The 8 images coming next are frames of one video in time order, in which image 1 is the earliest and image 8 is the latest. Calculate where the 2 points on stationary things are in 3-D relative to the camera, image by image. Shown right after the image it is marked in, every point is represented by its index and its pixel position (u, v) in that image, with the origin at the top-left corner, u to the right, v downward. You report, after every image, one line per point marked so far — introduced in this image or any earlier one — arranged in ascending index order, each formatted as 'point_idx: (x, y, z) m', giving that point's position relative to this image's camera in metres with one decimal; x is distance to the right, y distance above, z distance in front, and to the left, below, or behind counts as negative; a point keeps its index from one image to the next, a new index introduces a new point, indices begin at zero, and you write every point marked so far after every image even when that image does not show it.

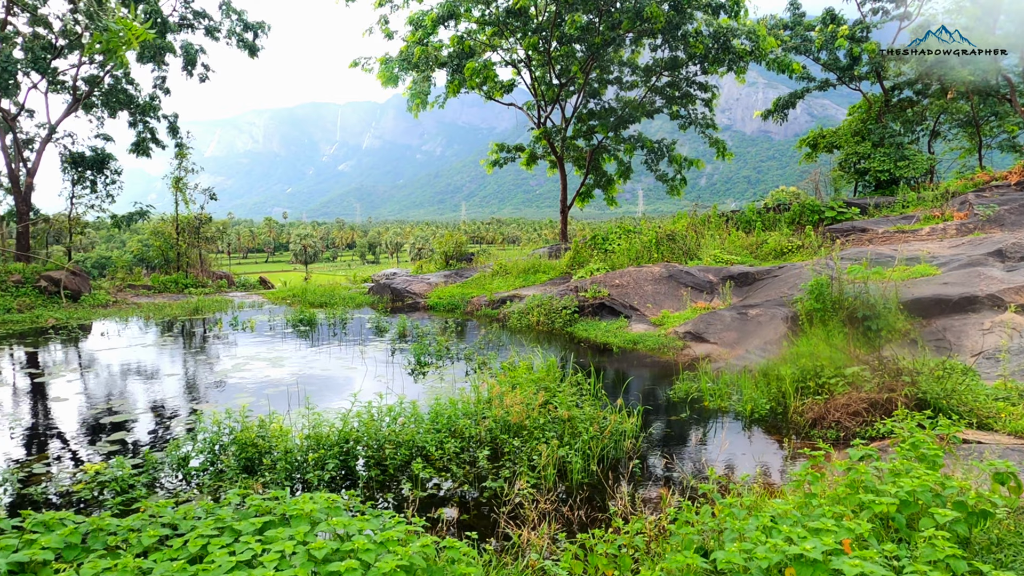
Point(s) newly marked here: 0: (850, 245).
0: (+6.5, +0.8, +12.7) m
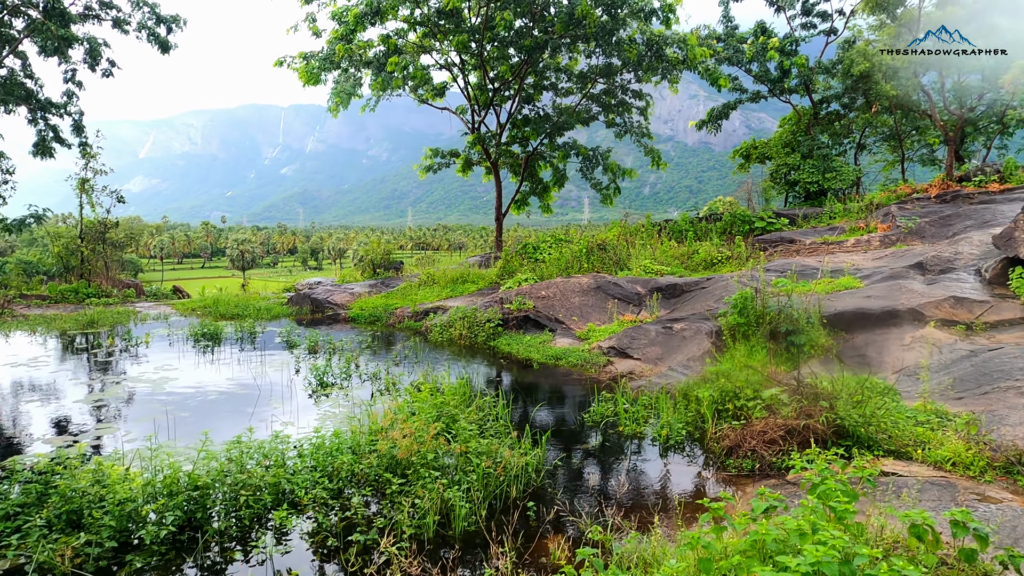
0: (+5.1, +0.6, +12.6) m
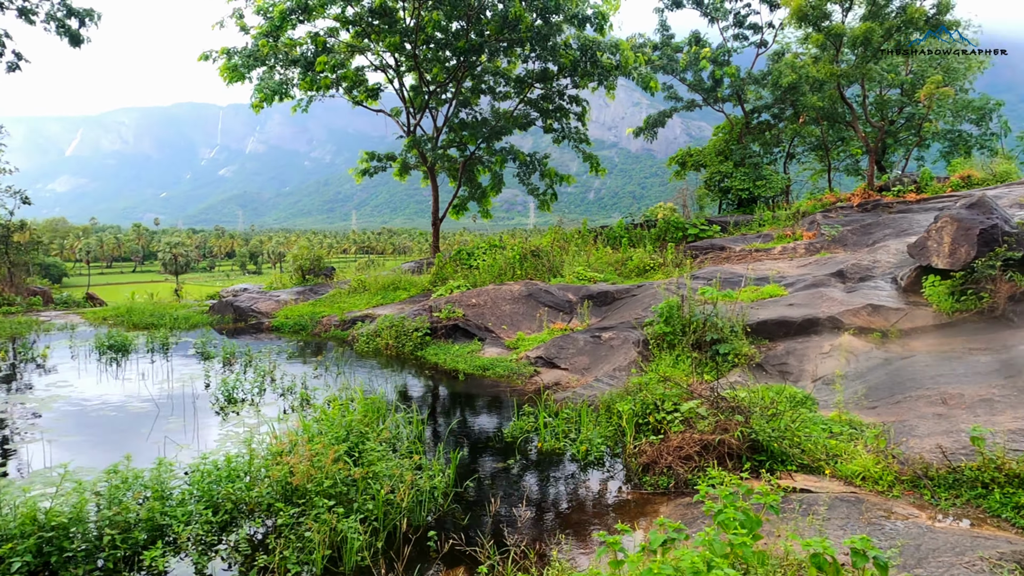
0: (+3.8, +0.5, +12.8) m
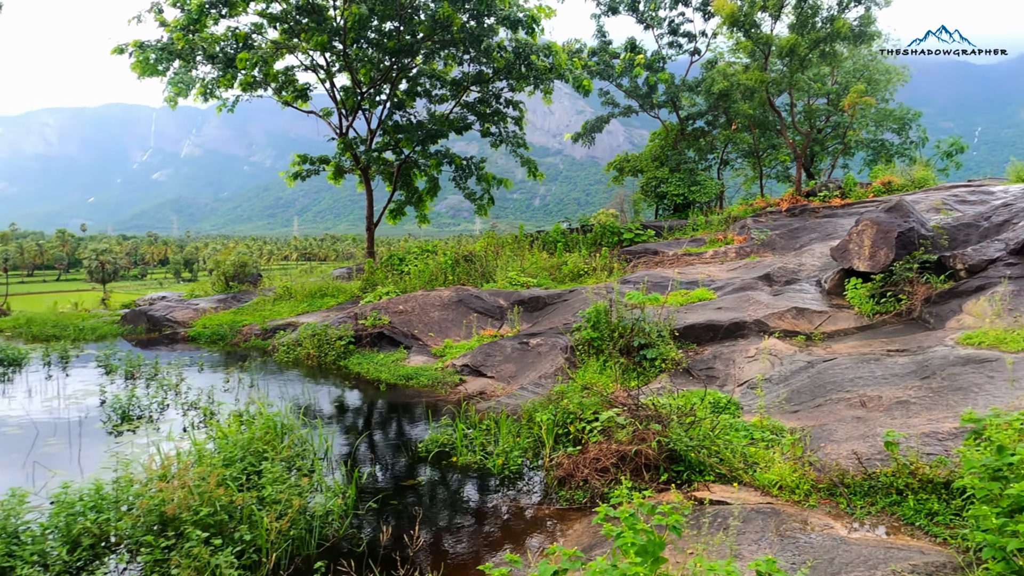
0: (+2.5, +0.4, +12.7) m
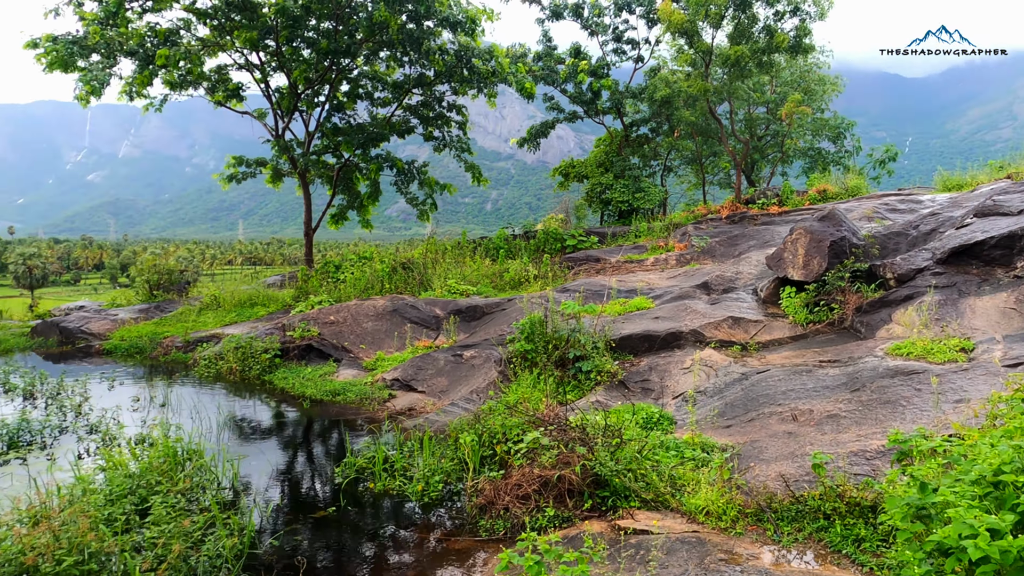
0: (+1.3, +0.2, +12.5) m
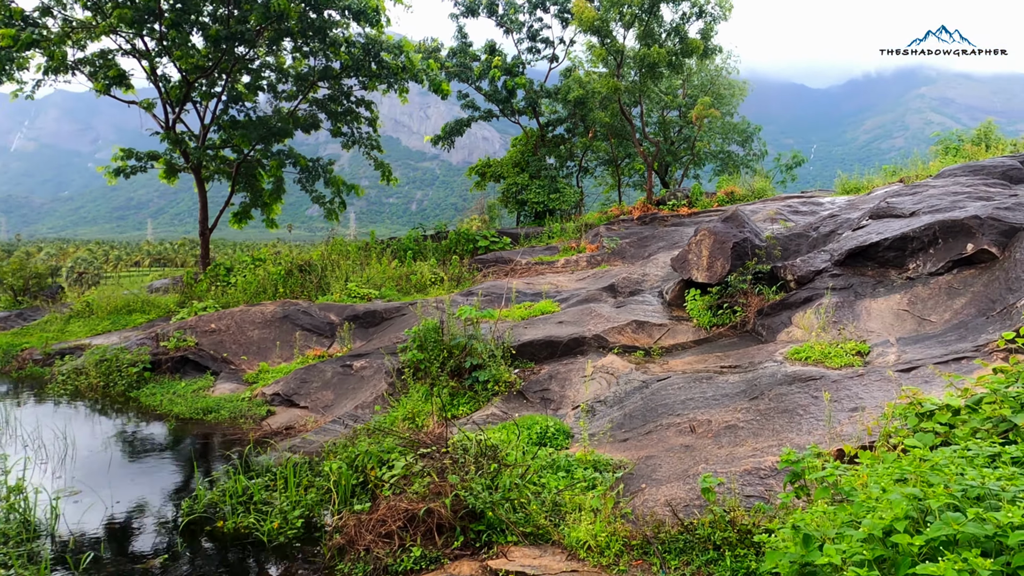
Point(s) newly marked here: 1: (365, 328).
0: (-0.4, +0.2, +12.1) m
1: (-2.1, -0.6, +9.6) m
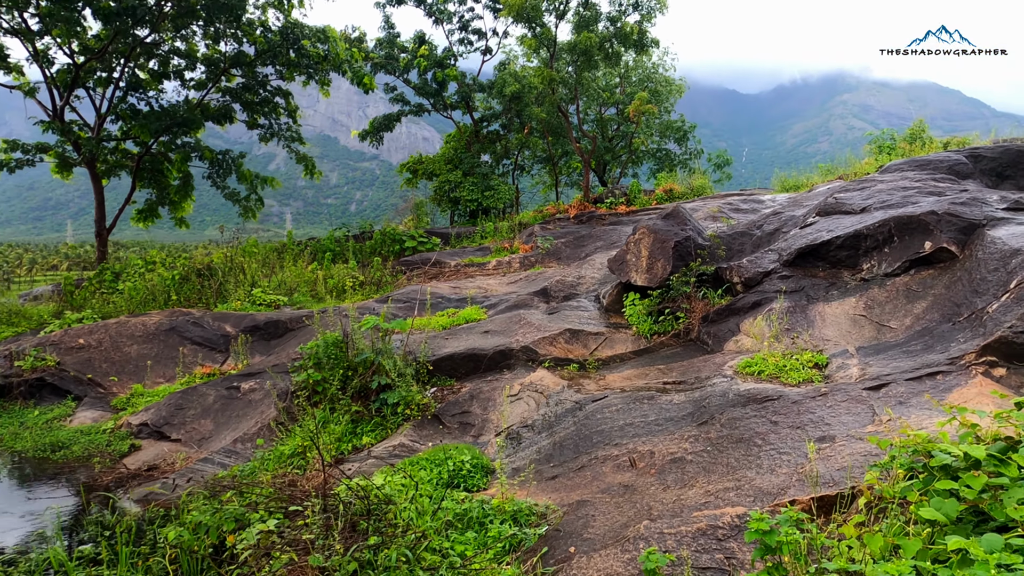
0: (-1.6, +0.1, +11.0) m
1: (-3.1, -0.7, +8.4) m
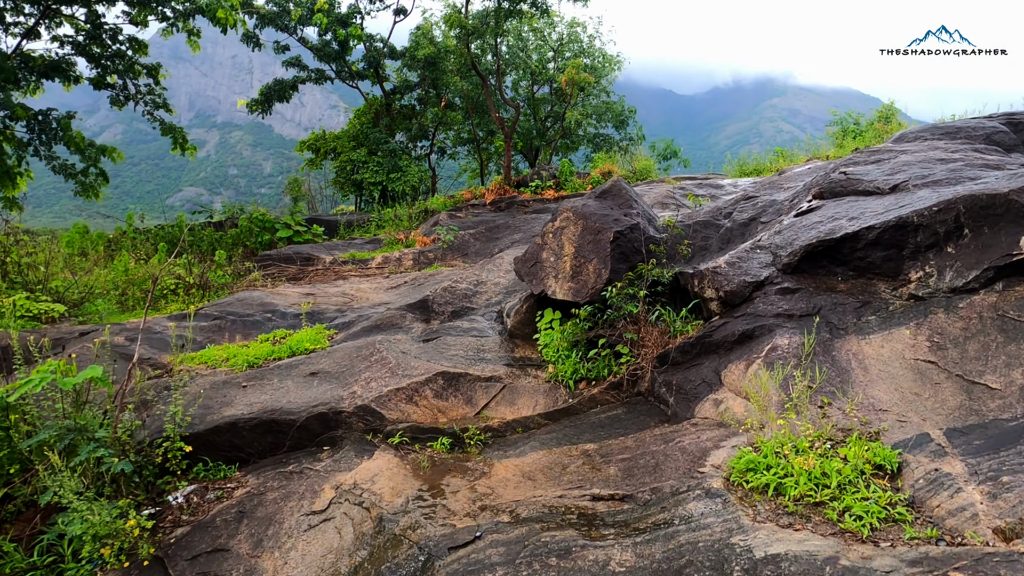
0: (-3.0, +0.1, +8.0) m
1: (-4.3, -0.7, +5.3) m
